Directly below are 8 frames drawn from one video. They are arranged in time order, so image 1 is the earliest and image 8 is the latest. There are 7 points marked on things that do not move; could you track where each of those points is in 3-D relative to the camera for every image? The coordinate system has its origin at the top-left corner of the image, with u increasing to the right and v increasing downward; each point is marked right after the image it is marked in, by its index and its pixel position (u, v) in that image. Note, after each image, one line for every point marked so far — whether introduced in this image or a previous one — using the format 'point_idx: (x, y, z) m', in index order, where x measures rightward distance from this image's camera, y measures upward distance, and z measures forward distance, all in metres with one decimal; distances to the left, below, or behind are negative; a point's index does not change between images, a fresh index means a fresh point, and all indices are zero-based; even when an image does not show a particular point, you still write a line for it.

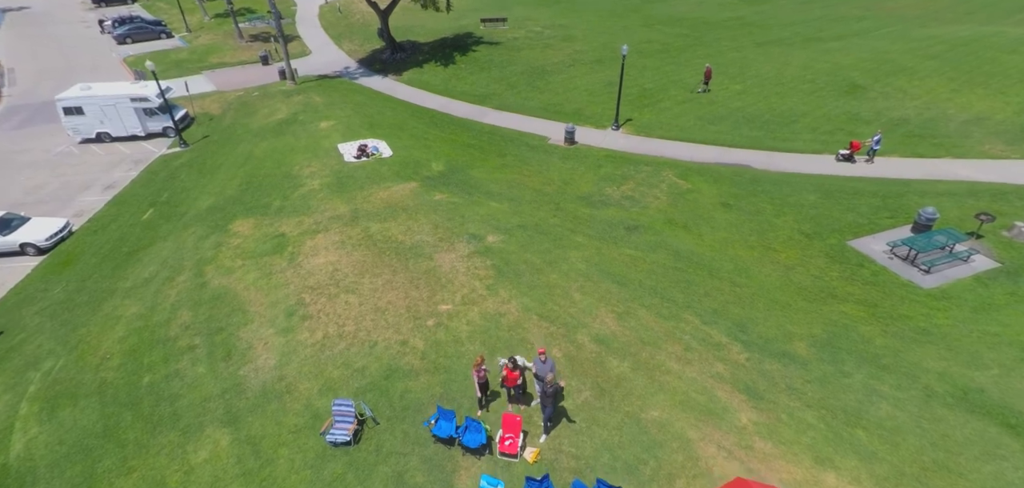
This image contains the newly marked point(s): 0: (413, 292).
0: (-2.4, -1.2, +13.1) m
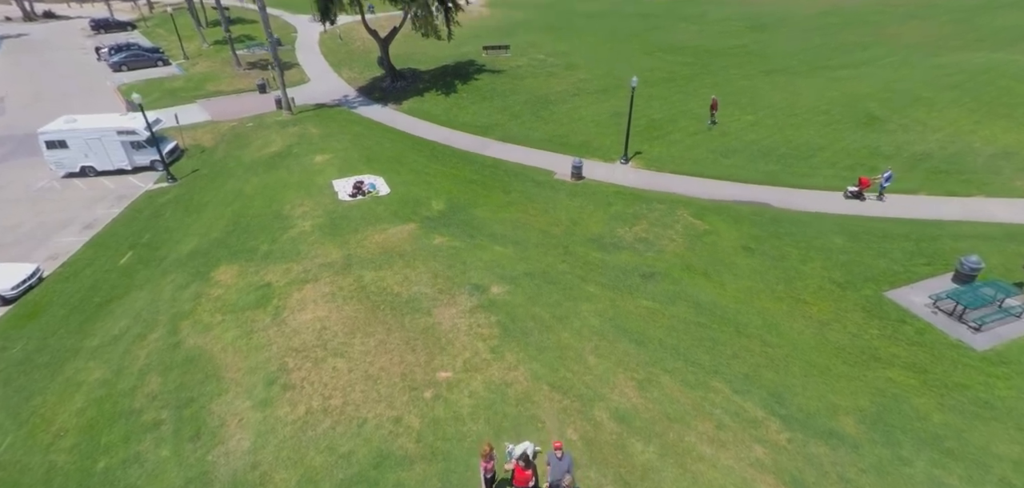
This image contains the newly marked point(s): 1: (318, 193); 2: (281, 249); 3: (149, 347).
0: (-2.3, -2.5, +11.8) m
1: (-7.1, +1.9, +19.8) m
2: (-7.0, -0.2, +16.4) m
3: (-8.6, -2.4, +12.7) m
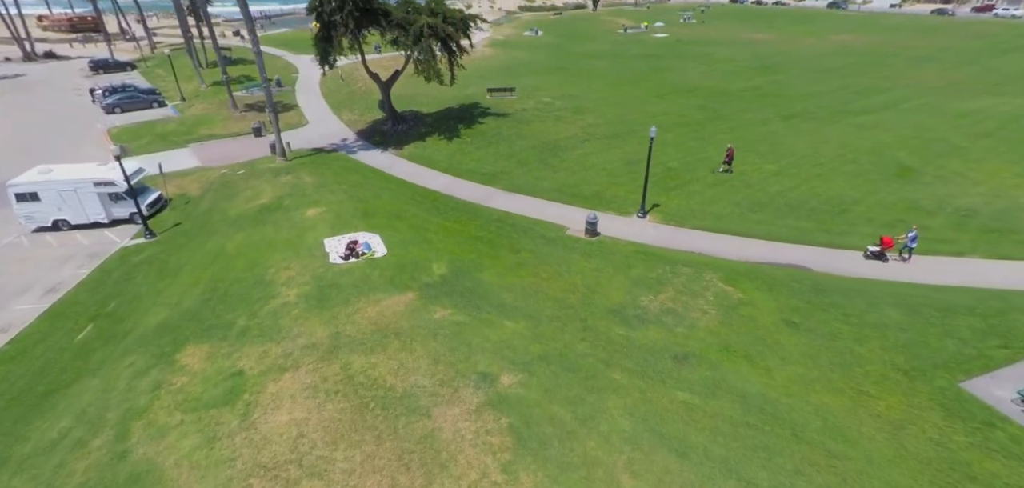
0: (-2.0, -4.2, +9.6) m
1: (-6.8, -0.3, +17.9) m
2: (-6.7, -2.1, +14.4) m
3: (-8.3, -4.2, +10.6) m
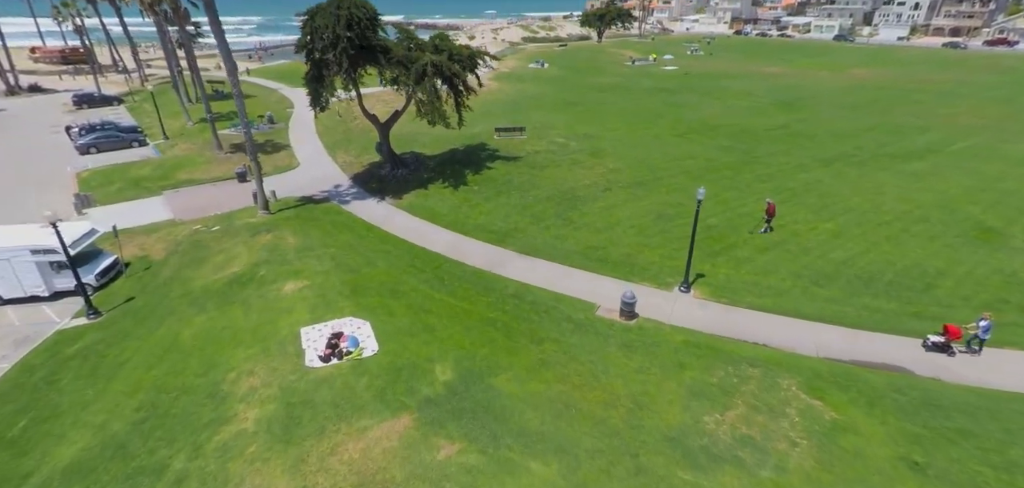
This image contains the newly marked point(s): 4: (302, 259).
0: (-1.4, -6.3, +5.8) m
1: (-6.2, -2.8, +14.2) m
2: (-6.1, -4.5, +10.6) m
3: (-7.7, -6.3, +6.8) m
4: (-7.8, -0.5, +19.9) m
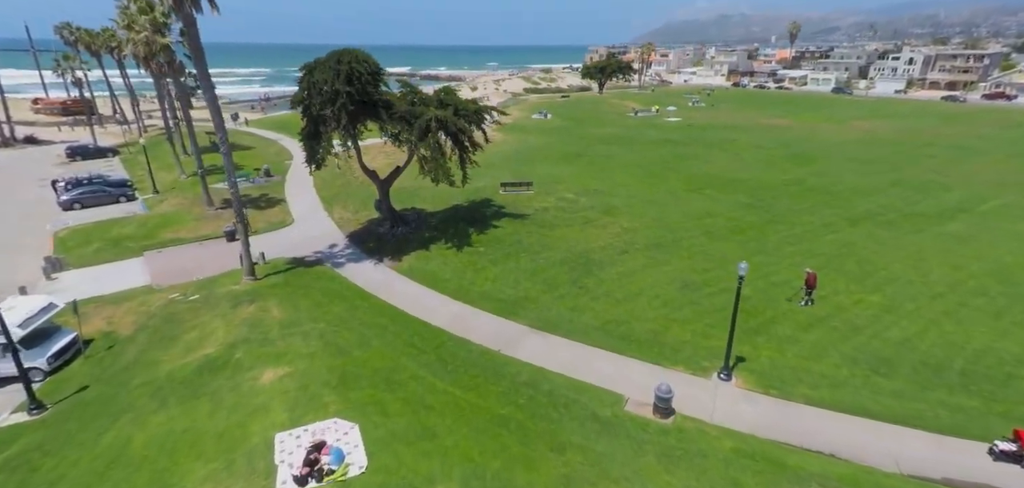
0: (-1.0, -7.6, +2.9) m
1: (-5.8, -4.8, +11.7) m
2: (-5.7, -6.2, +7.9) m
3: (-7.3, -7.7, +3.9) m
4: (-7.4, -3.0, +17.5) m
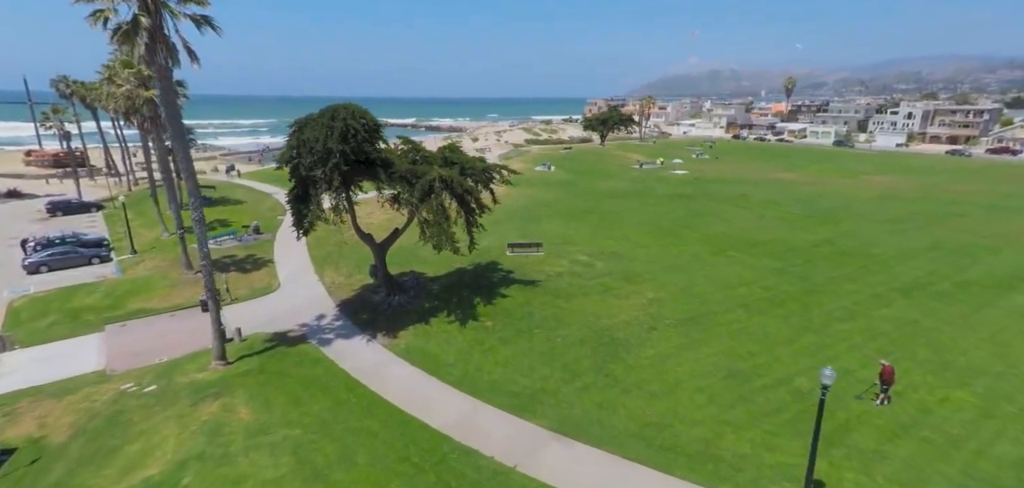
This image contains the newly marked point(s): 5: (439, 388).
0: (-0.5, -8.7, -0.8) m
1: (-5.3, -6.7, +8.1) m
2: (-5.2, -7.7, +4.3) m
3: (-6.8, -8.9, +0.1) m
4: (-6.9, -5.4, +14.1) m
5: (-2.7, -5.1, +18.7) m
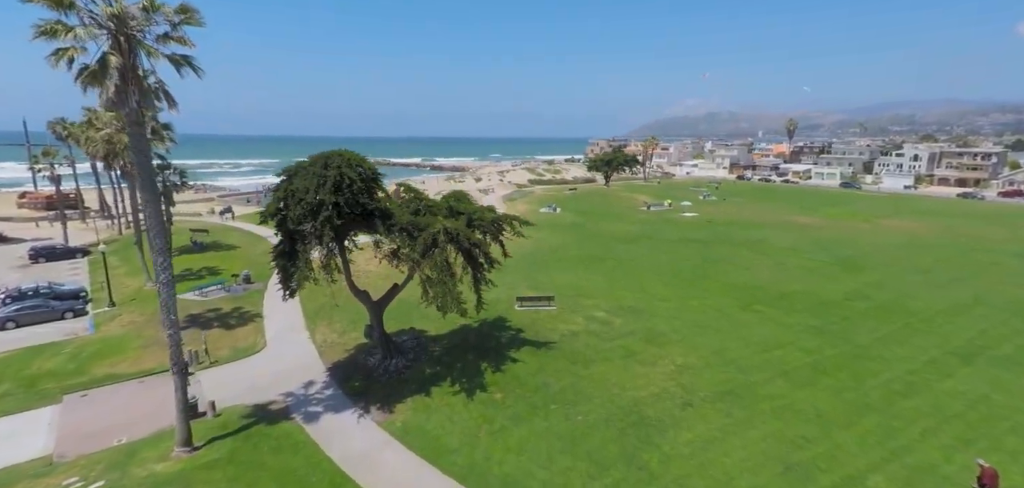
0: (0.0, -9.3, -4.0) m
1: (-4.8, -8.0, +5.0) m
2: (-4.8, -8.7, +1.2) m
3: (-6.4, -9.6, -3.1) m
4: (-6.4, -7.1, +11.1) m
5: (-2.2, -7.1, +15.7) m
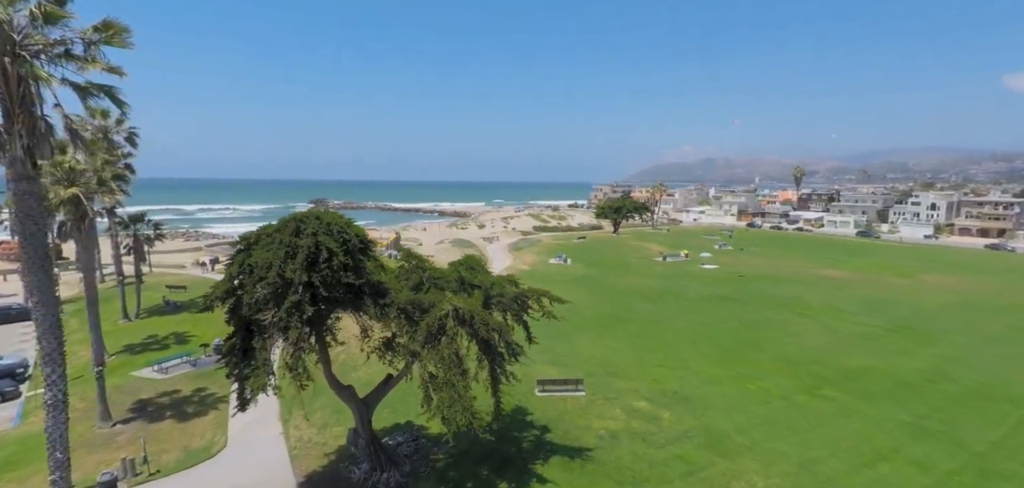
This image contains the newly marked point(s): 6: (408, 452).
0: (+0.9, -9.9, -9.8) m
1: (-3.9, -9.3, -0.7) m
2: (-3.9, -9.7, -4.6) m
3: (-5.5, -10.2, -8.9) m
4: (-5.5, -8.9, +5.5) m
5: (-1.3, -9.2, +10.0) m
6: (-3.8, -7.7, +19.9) m
